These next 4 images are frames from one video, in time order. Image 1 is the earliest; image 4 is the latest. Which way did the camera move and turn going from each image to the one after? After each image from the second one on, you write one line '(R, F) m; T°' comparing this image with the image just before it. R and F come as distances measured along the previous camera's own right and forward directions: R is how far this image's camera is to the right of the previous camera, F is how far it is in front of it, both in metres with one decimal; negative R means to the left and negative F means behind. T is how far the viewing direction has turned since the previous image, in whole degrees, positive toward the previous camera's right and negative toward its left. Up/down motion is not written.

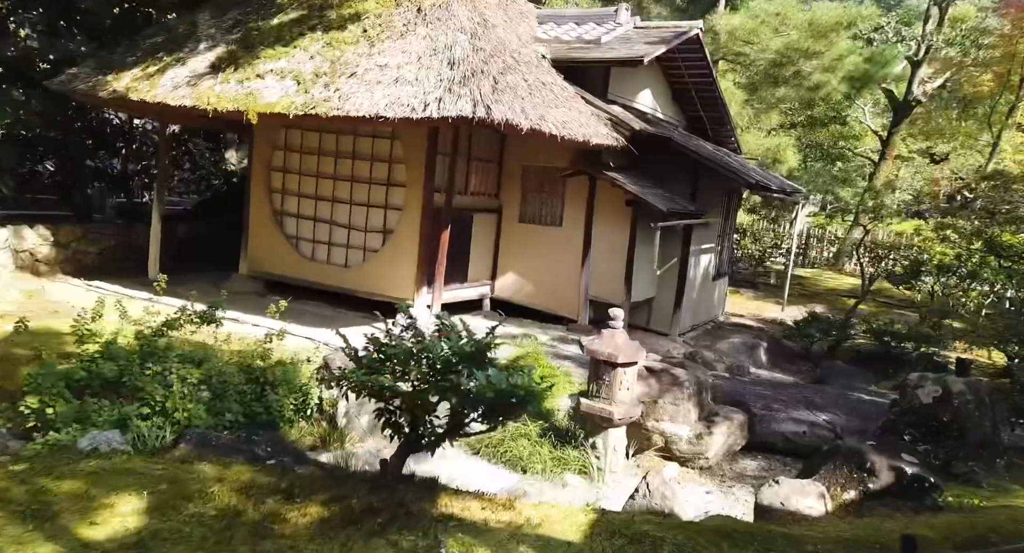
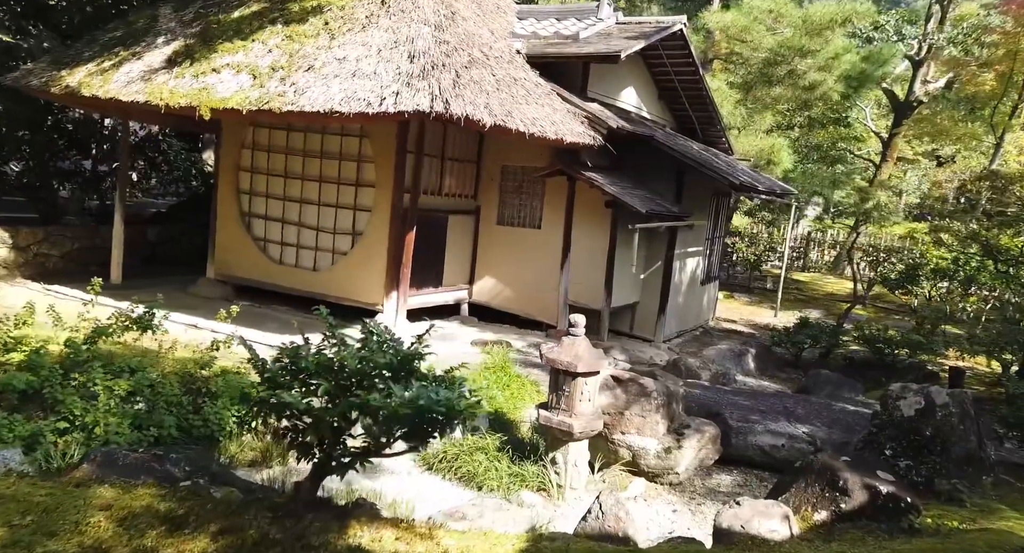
(+0.4, +0.4) m; -1°
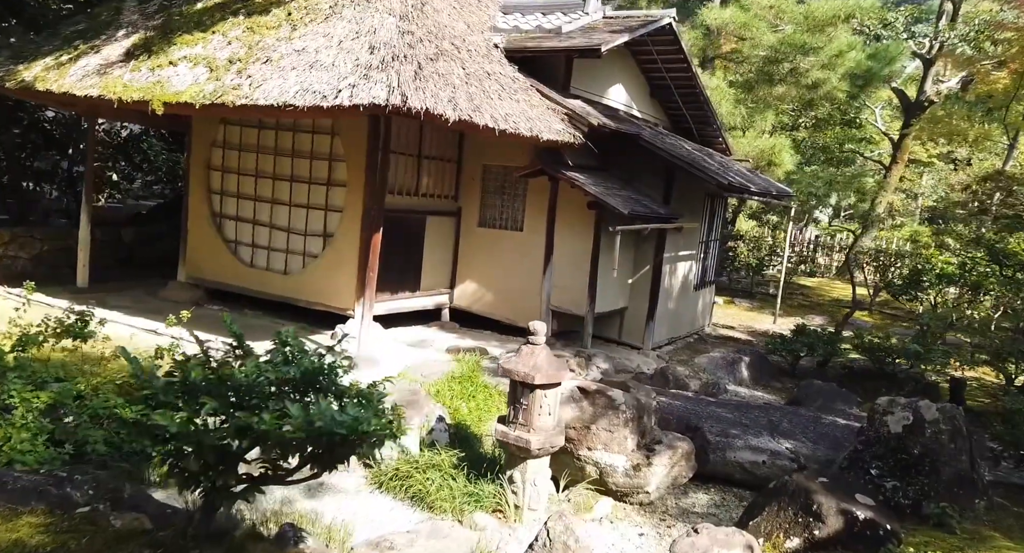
(+0.4, +0.4) m; -1°
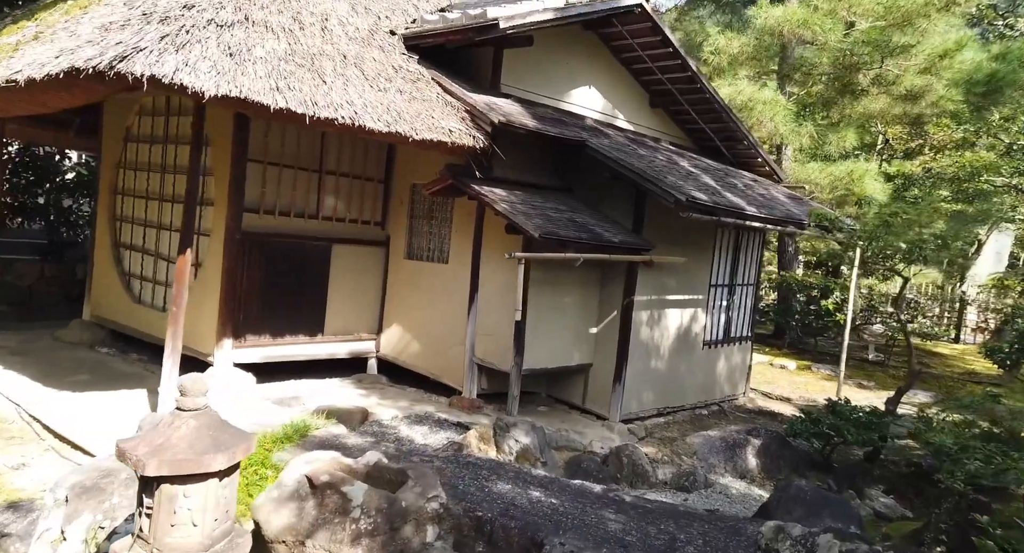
(+2.4, +2.3) m; -12°
